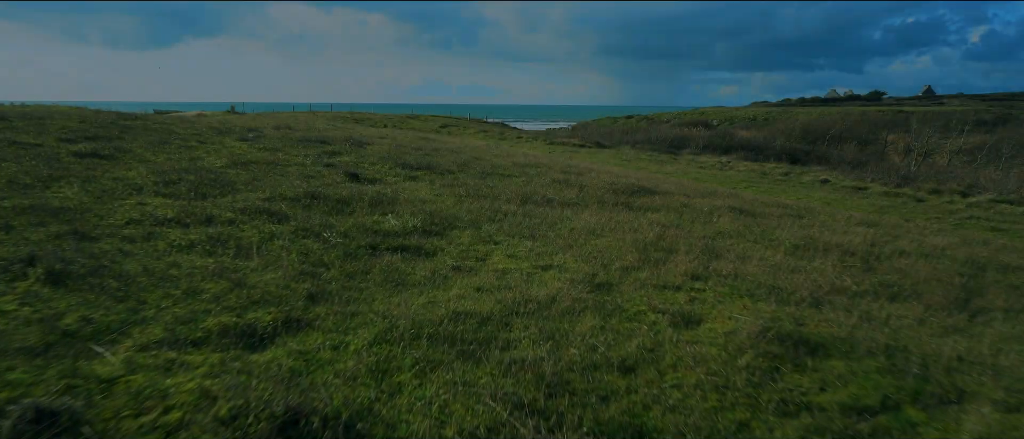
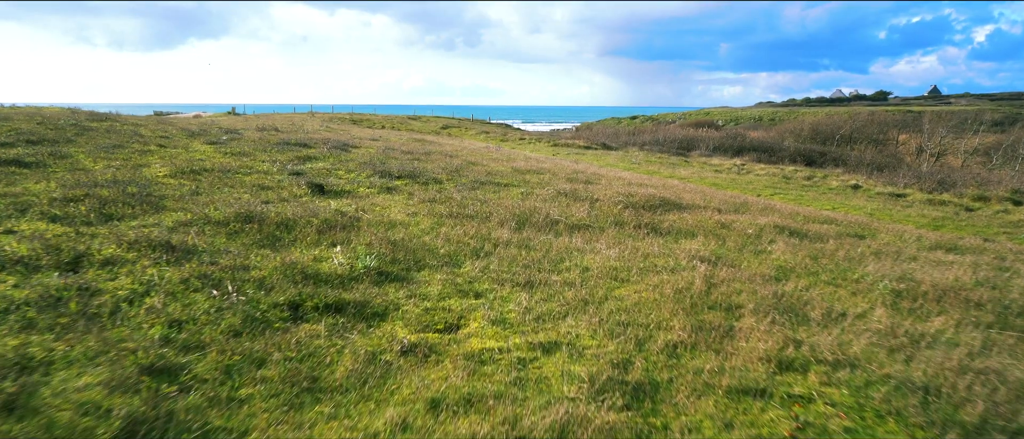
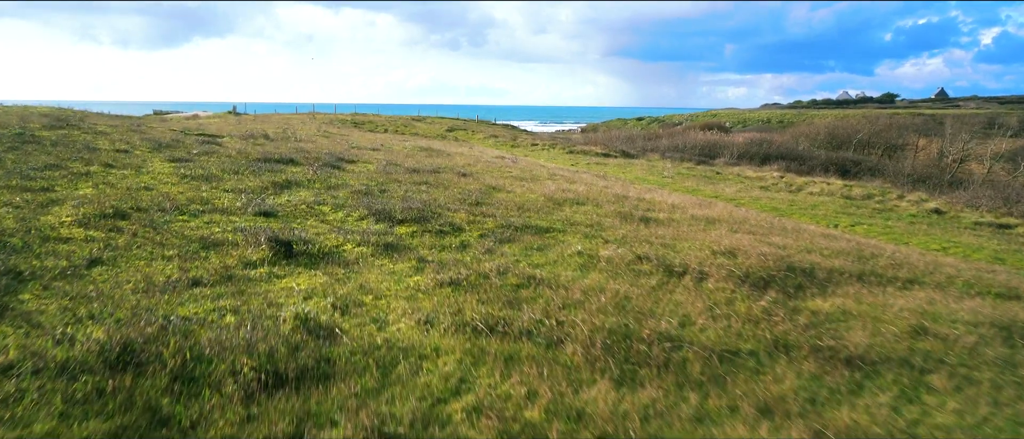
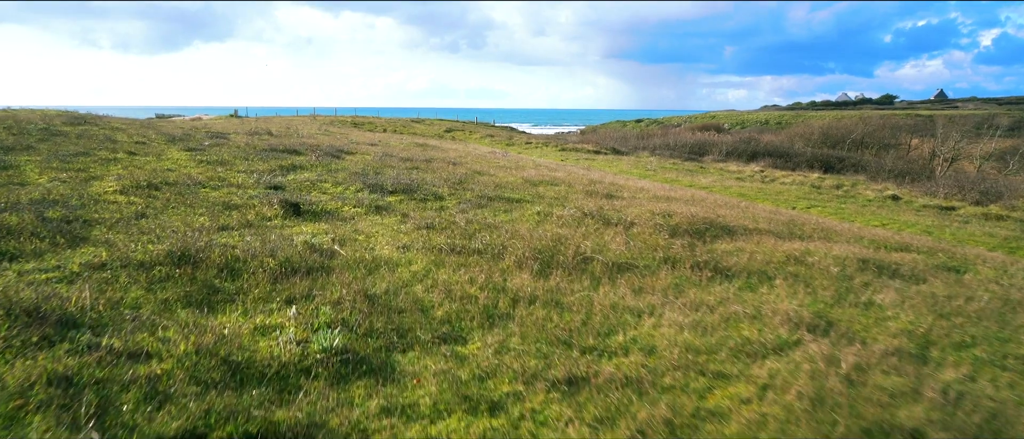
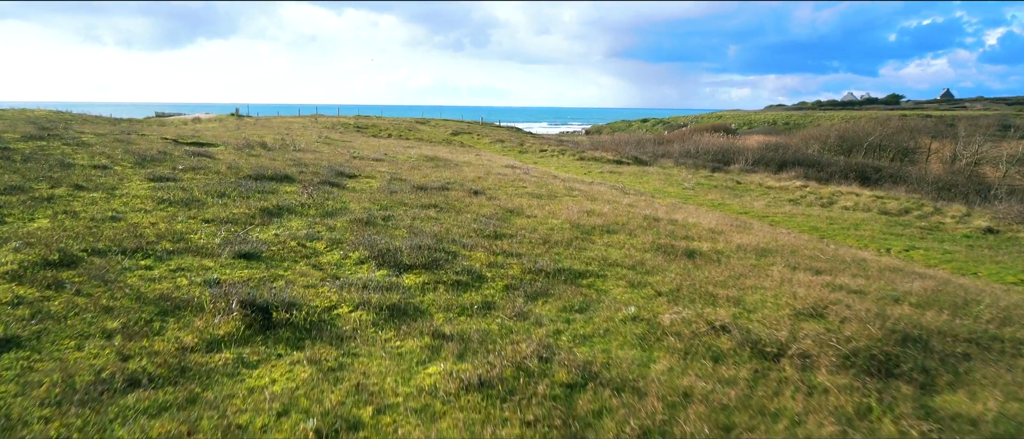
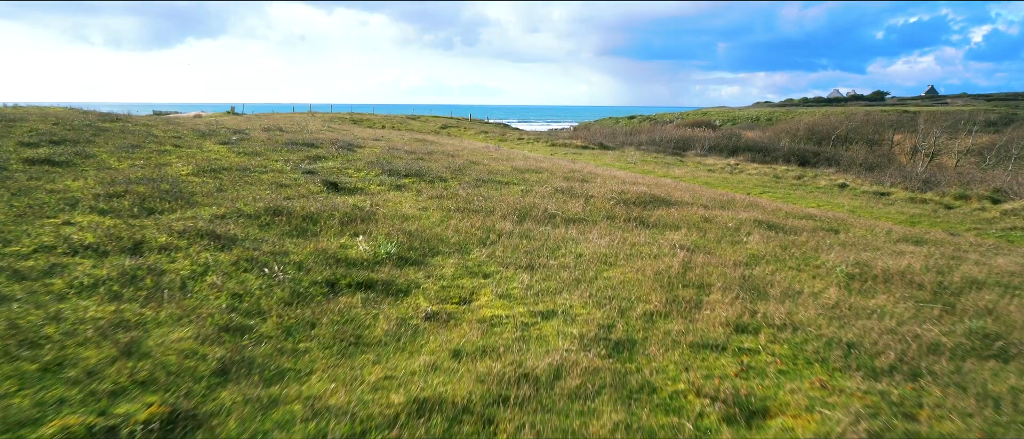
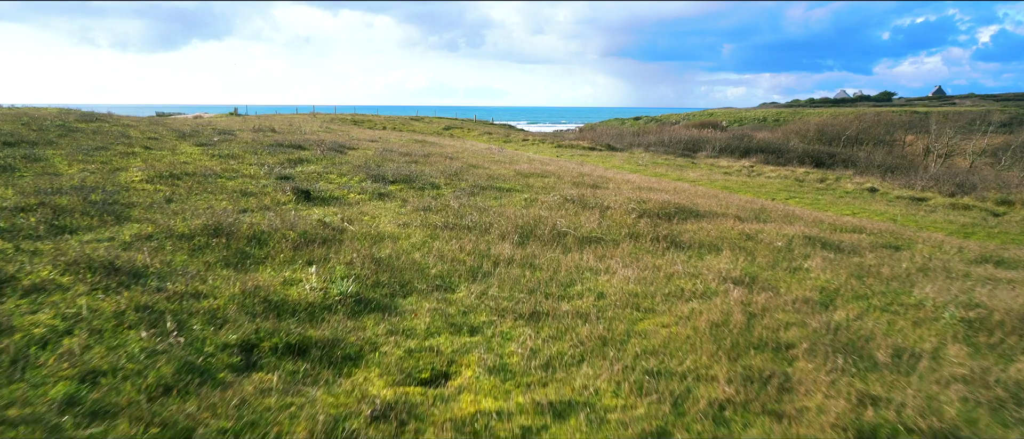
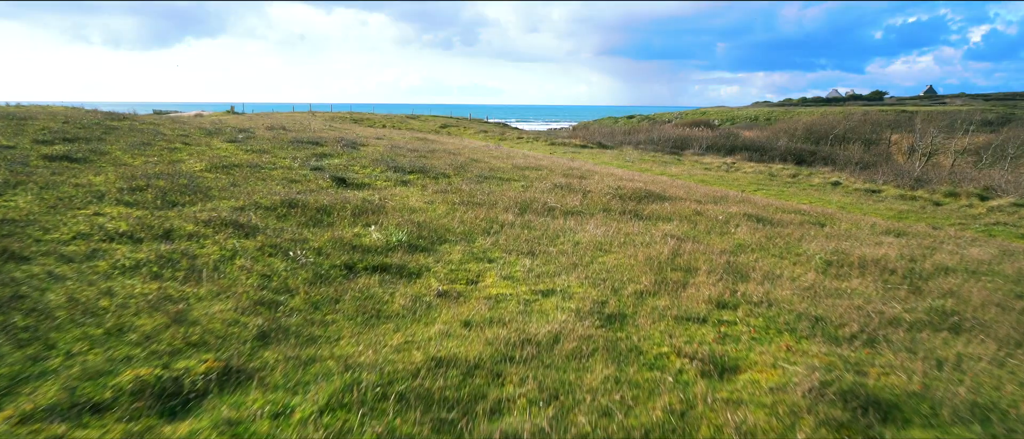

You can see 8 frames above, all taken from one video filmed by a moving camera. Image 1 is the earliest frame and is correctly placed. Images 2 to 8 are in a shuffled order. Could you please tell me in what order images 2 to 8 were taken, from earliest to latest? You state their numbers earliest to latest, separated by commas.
8, 6, 2, 7, 4, 3, 5
